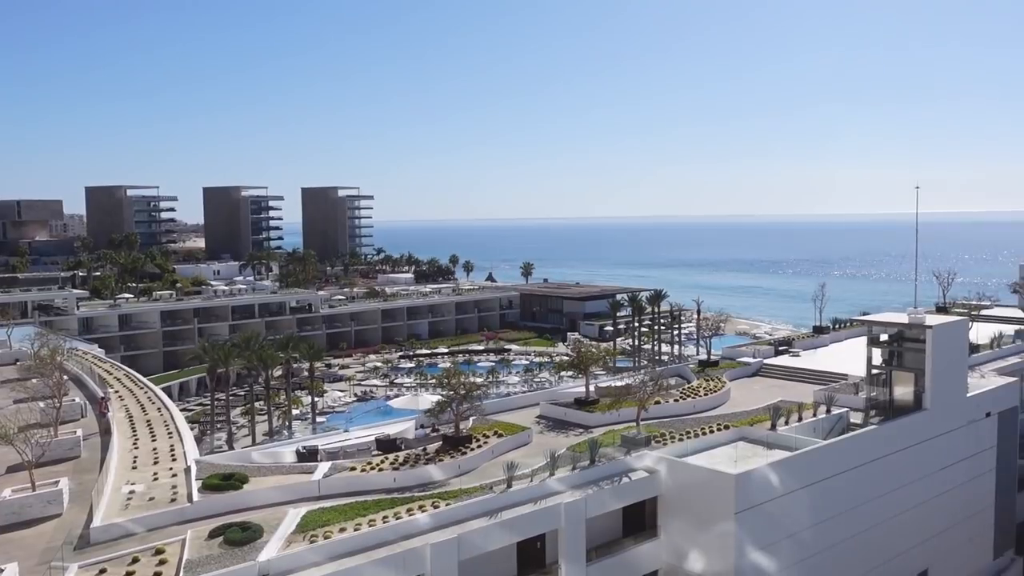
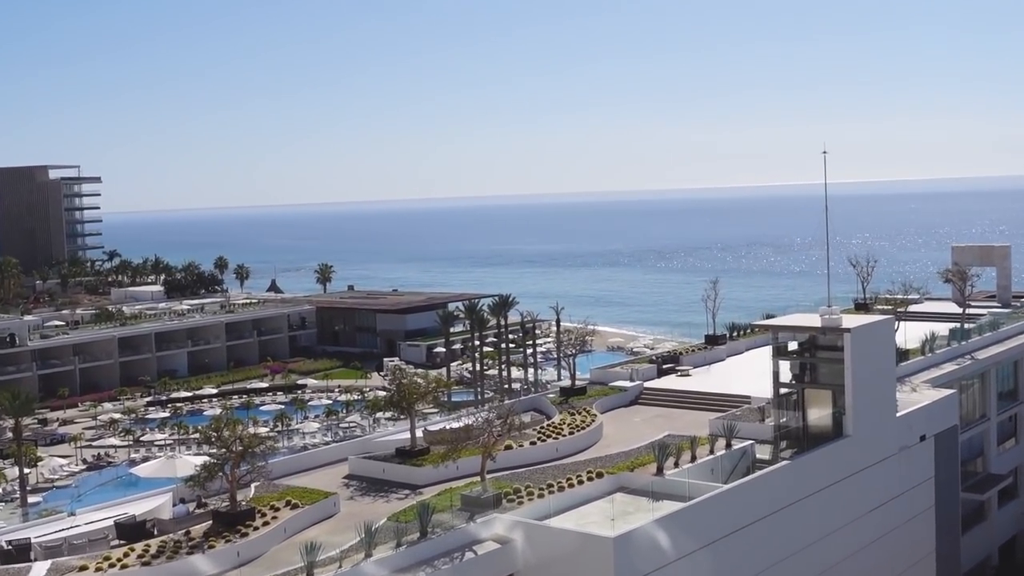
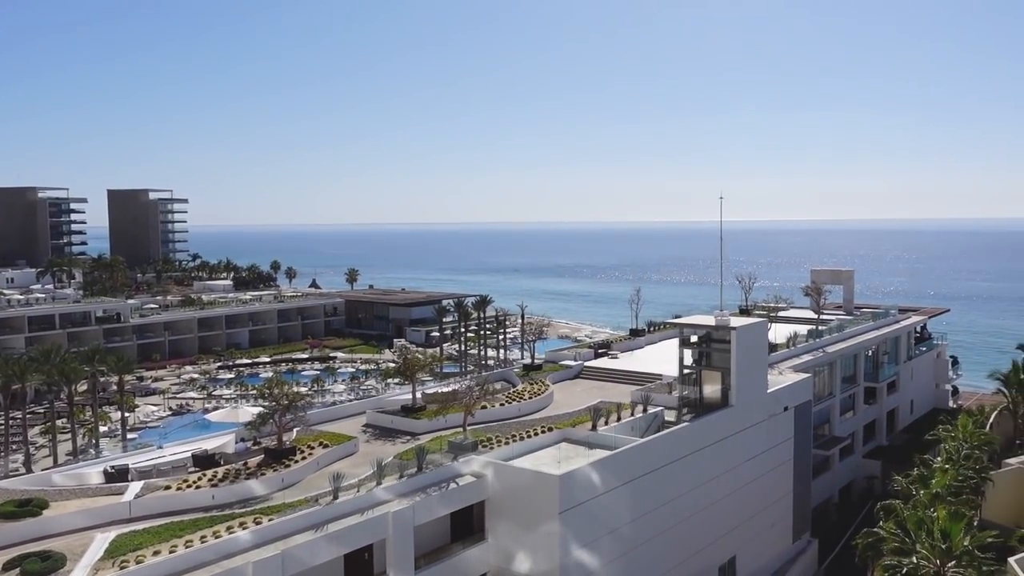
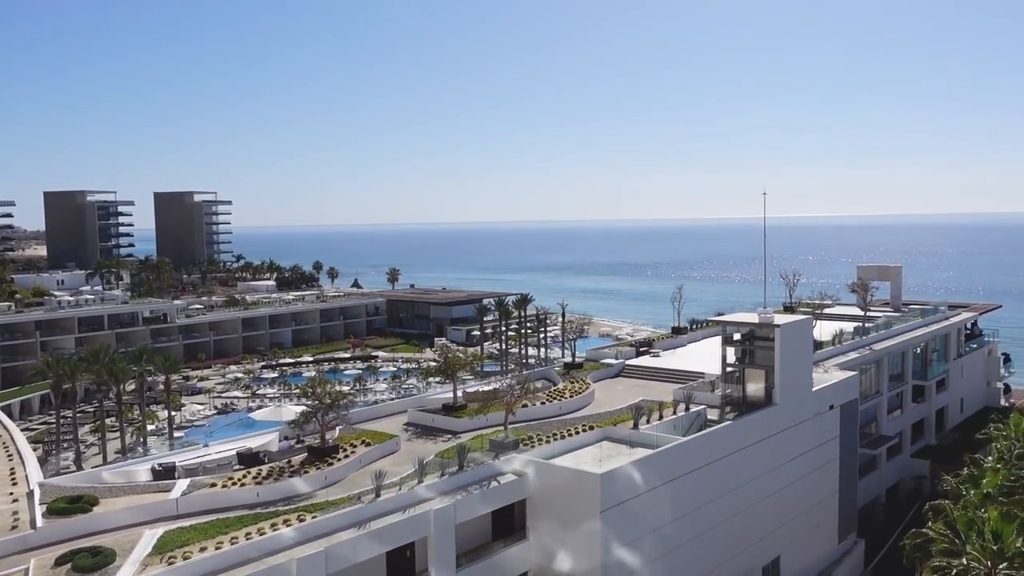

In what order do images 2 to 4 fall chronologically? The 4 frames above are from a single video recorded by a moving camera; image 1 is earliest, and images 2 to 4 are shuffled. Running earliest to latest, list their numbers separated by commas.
4, 3, 2
